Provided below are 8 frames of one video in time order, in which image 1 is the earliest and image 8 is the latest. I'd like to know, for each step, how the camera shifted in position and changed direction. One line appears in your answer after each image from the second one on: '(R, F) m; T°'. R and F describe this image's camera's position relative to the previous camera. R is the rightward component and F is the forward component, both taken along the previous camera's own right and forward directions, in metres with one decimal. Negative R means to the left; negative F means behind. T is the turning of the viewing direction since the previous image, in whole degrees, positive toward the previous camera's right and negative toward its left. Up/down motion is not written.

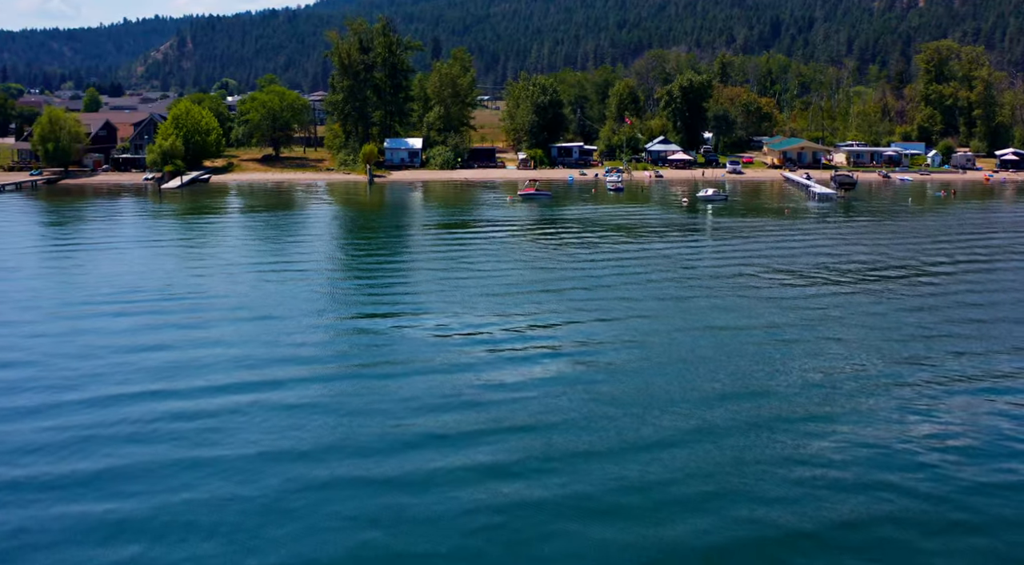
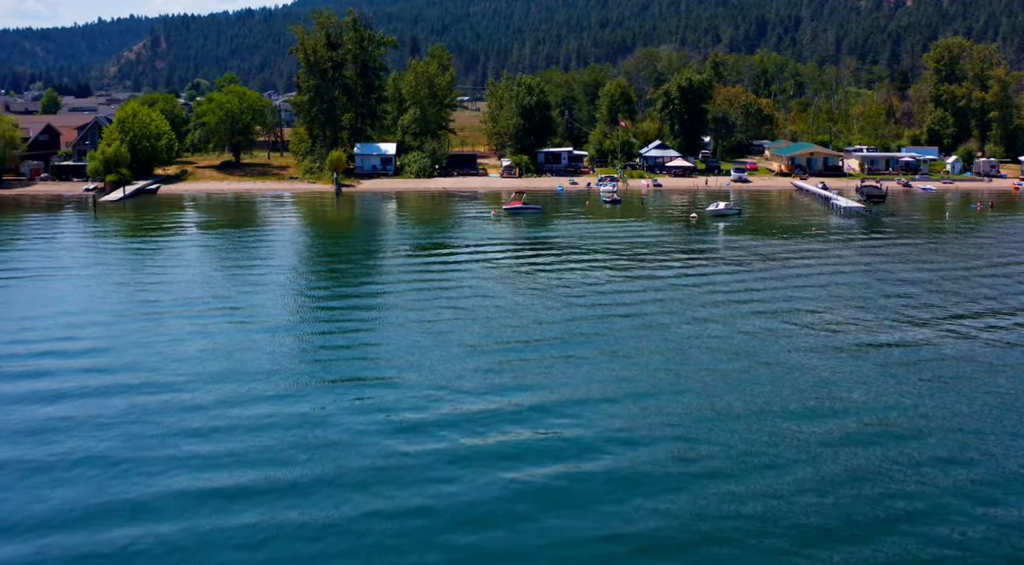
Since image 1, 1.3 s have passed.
(-0.3, +9.3) m; +1°
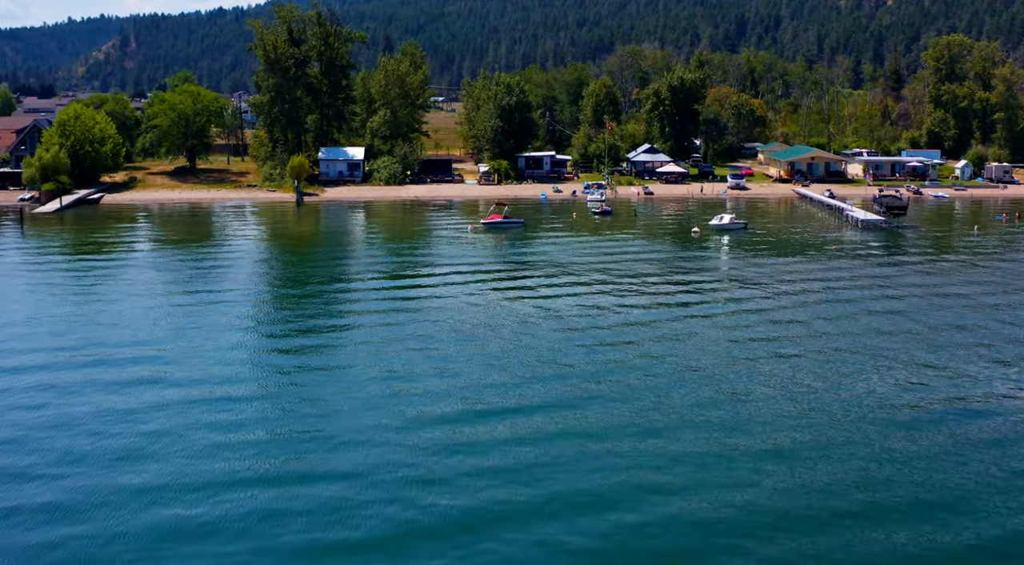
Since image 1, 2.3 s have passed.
(-0.2, +7.3) m; +1°
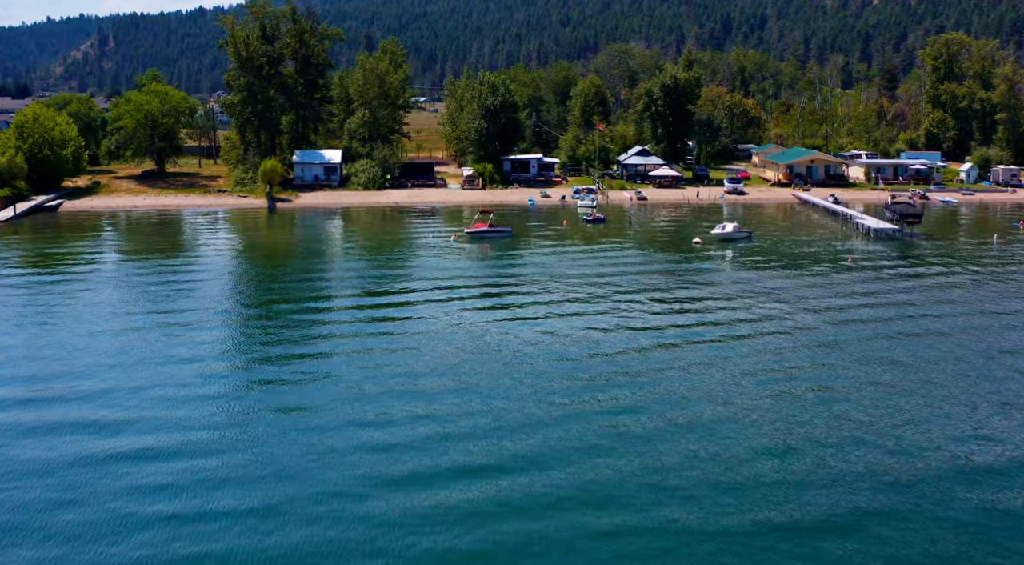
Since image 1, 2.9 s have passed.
(-0.2, +4.4) m; +1°
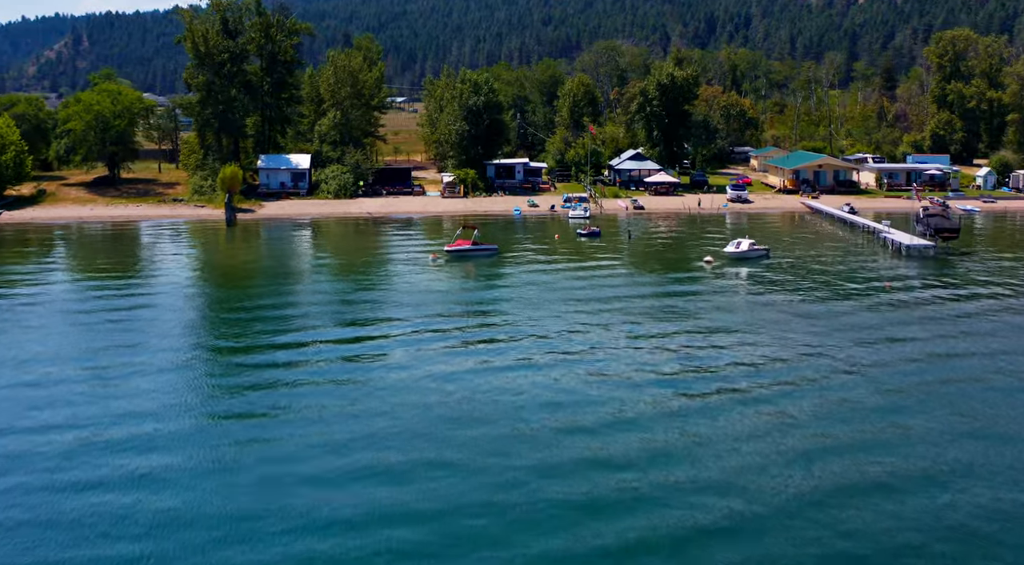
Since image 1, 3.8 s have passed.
(-0.3, +6.6) m; +1°
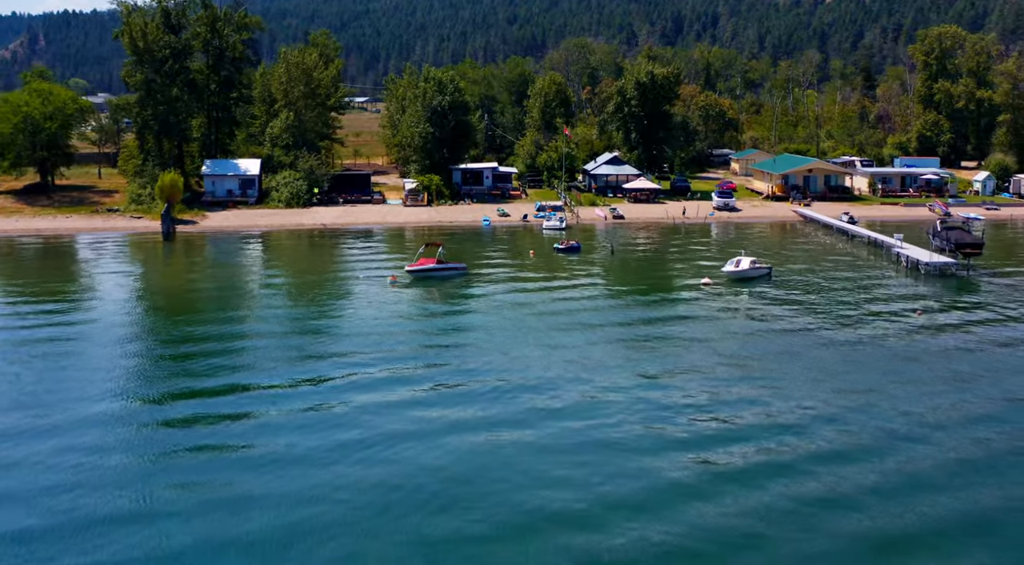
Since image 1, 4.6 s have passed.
(-0.2, +5.9) m; +2°
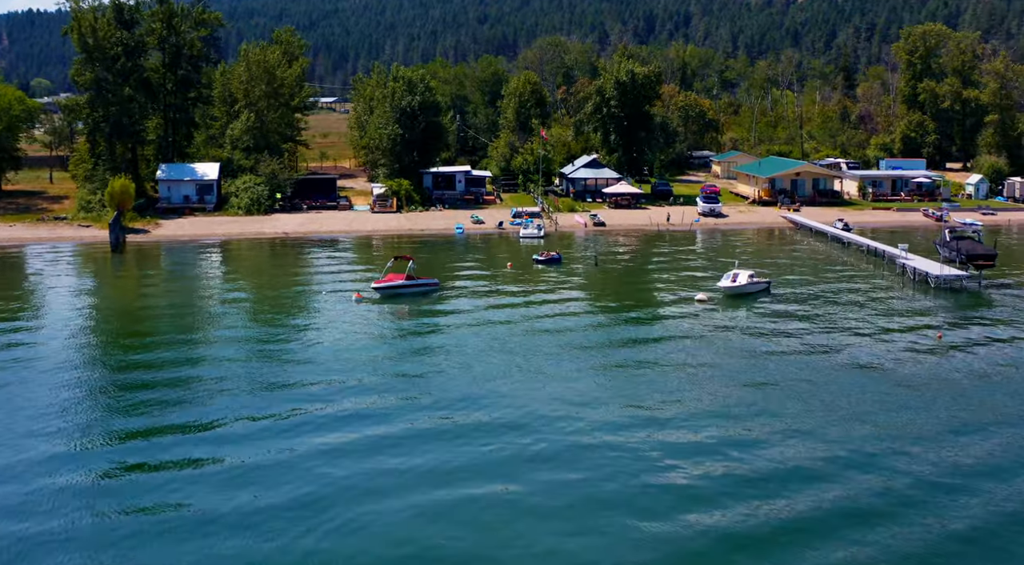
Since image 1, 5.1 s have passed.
(-0.2, +3.7) m; +2°
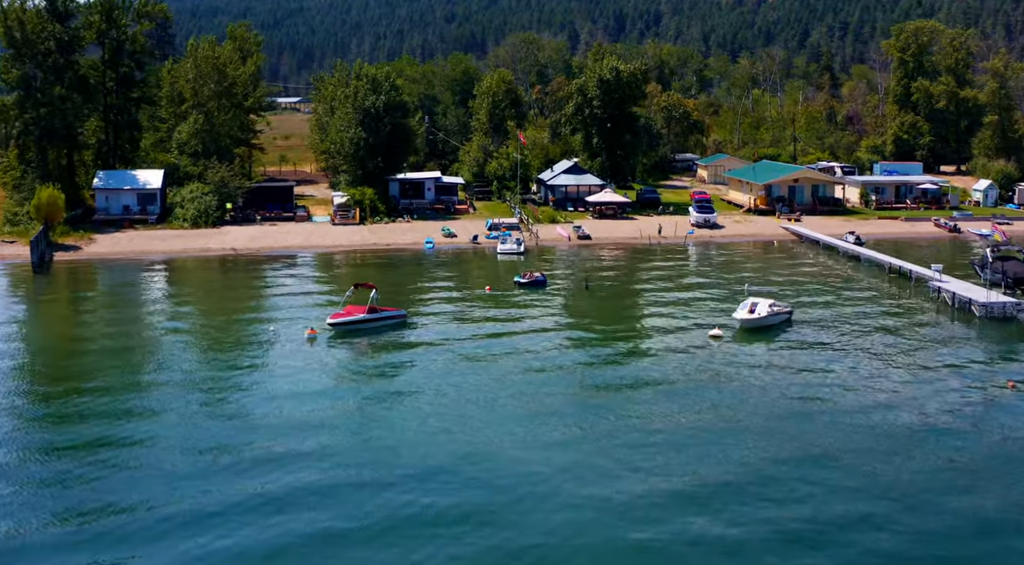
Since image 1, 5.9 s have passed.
(-0.4, +5.8) m; +2°
